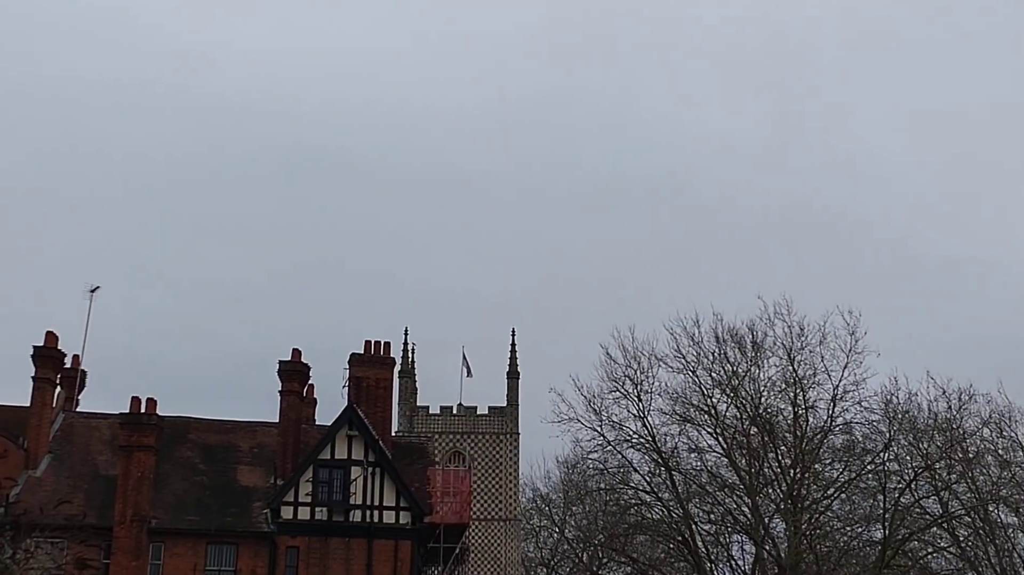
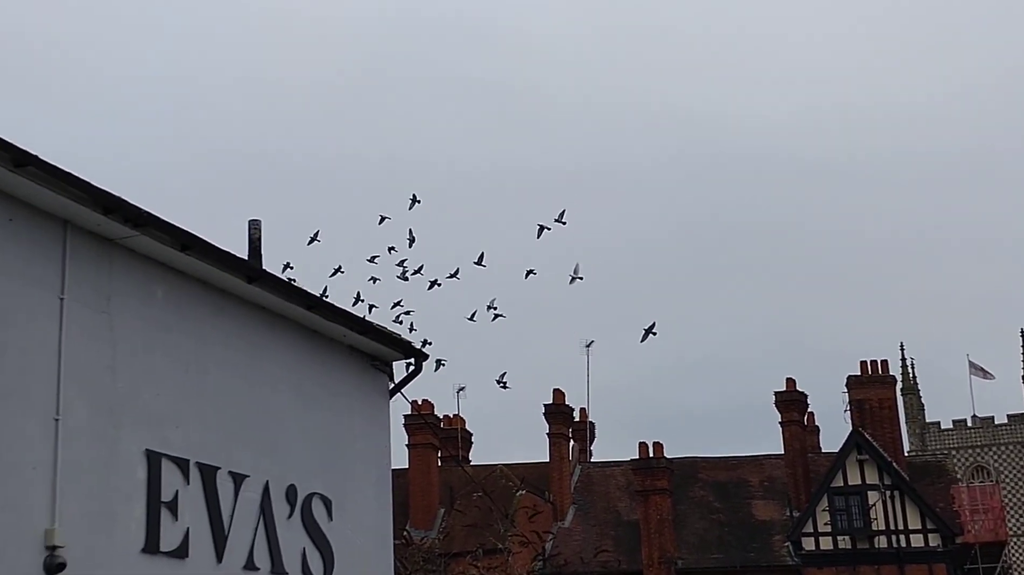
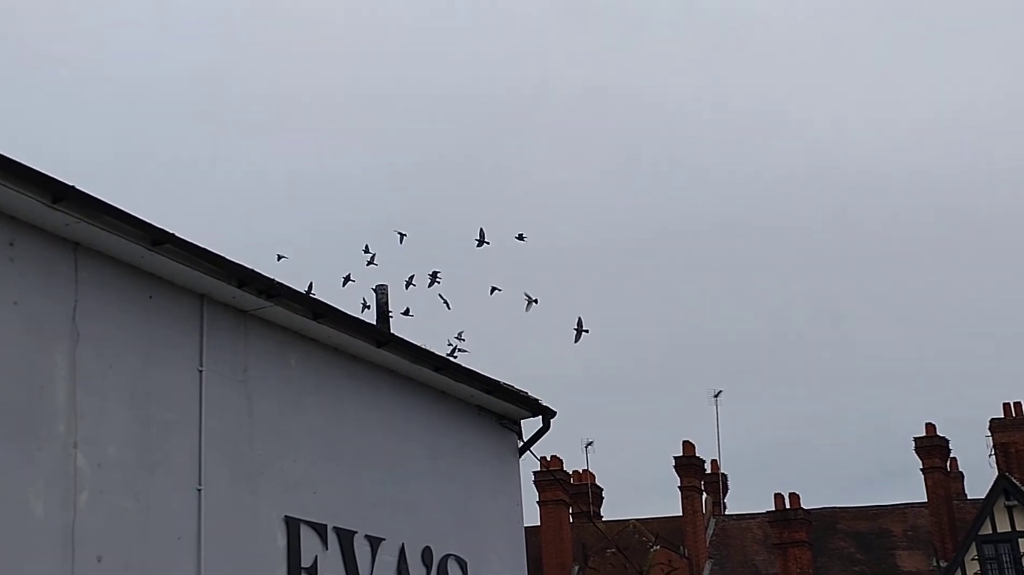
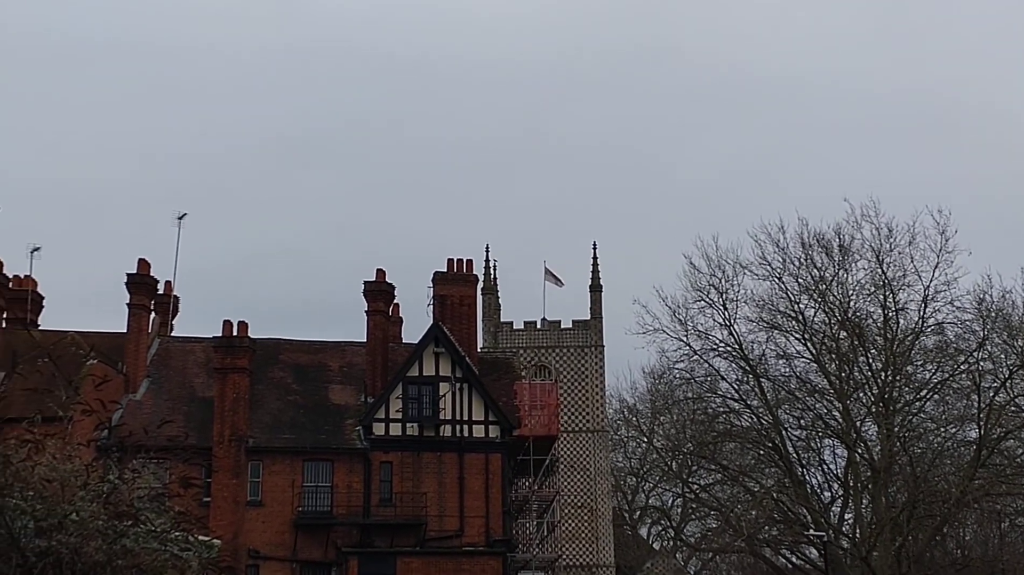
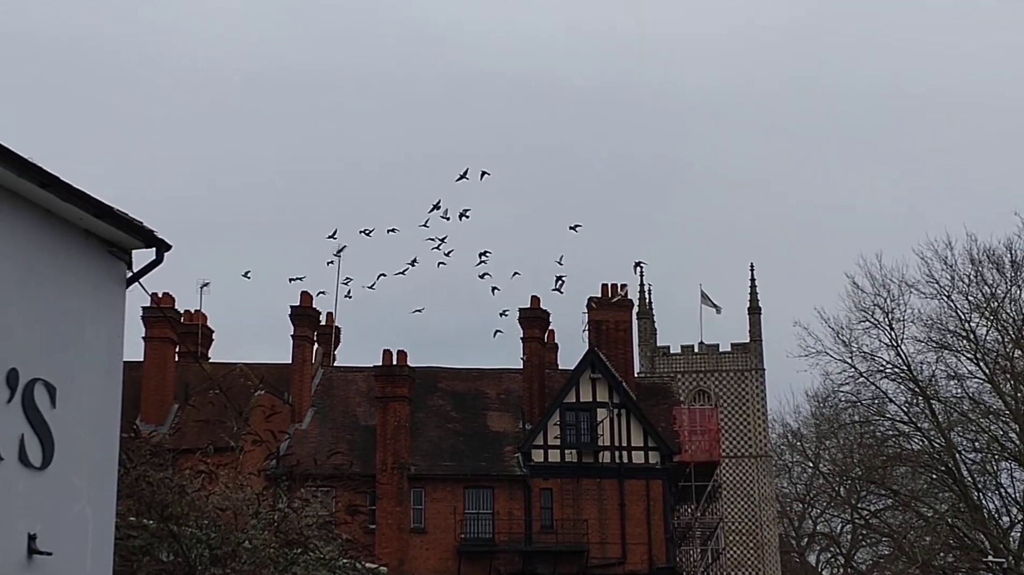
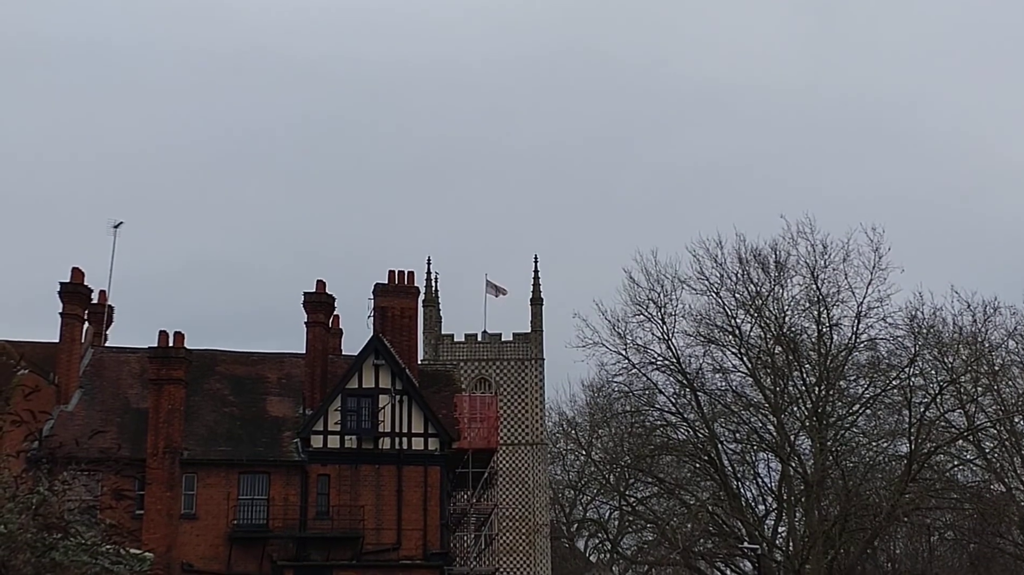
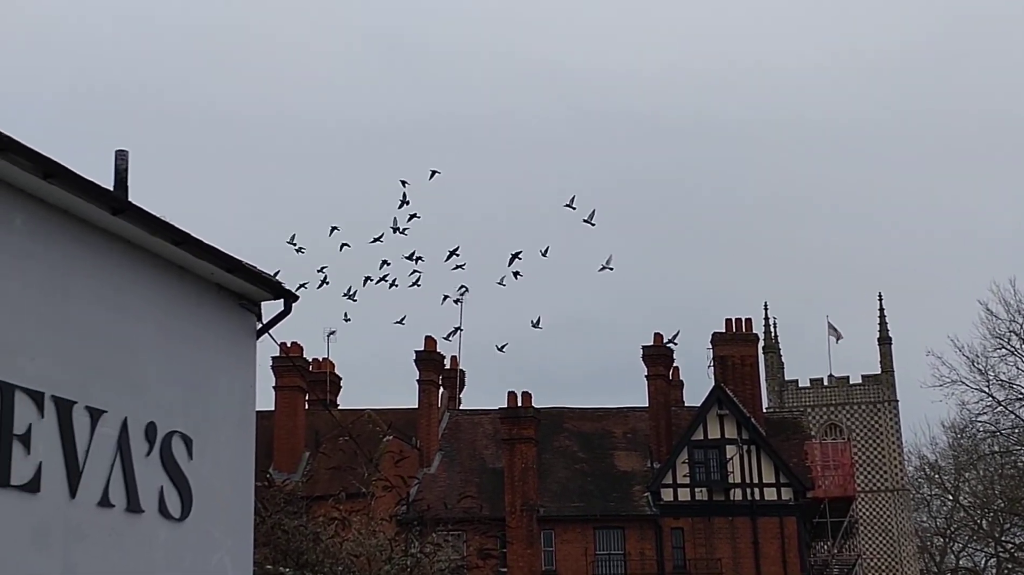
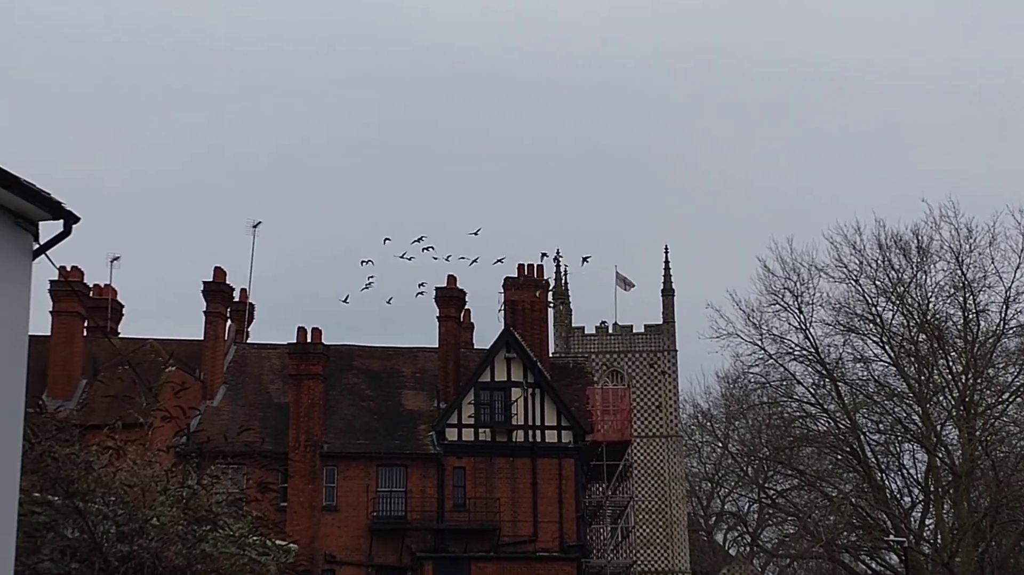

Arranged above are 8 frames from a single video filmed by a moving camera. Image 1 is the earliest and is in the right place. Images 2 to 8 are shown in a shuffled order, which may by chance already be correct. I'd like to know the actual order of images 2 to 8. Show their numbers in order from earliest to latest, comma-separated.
6, 4, 8, 5, 7, 2, 3
